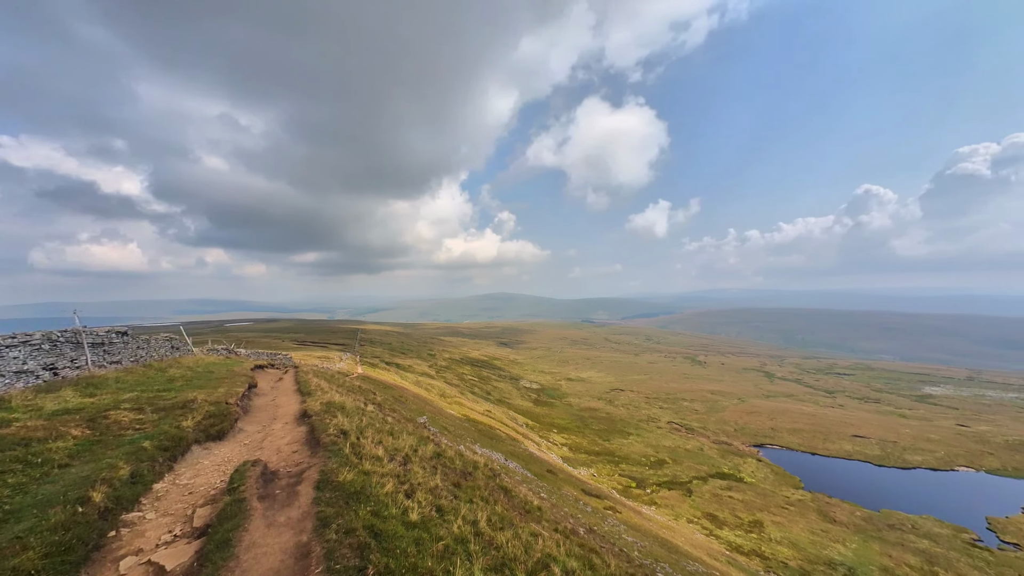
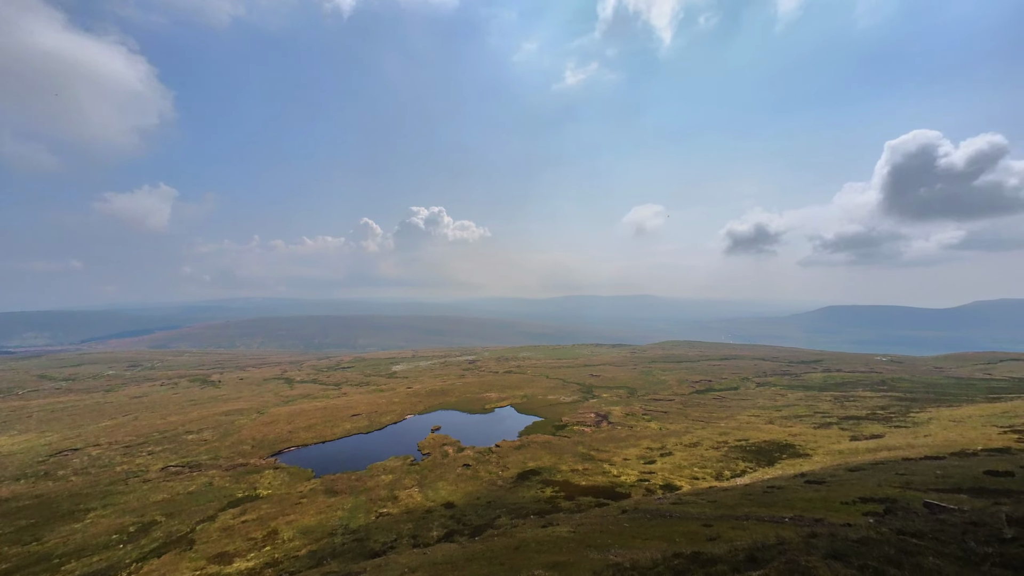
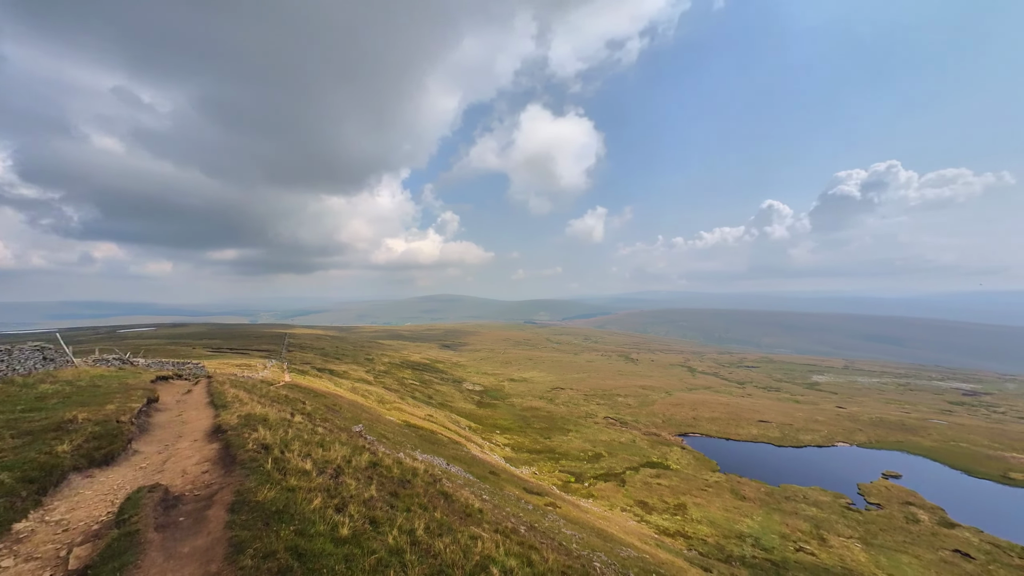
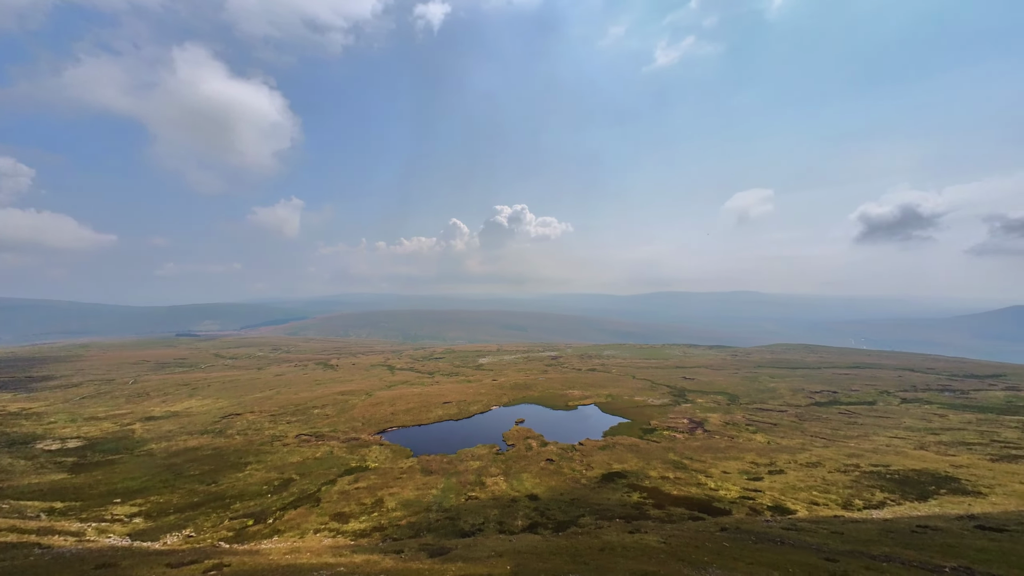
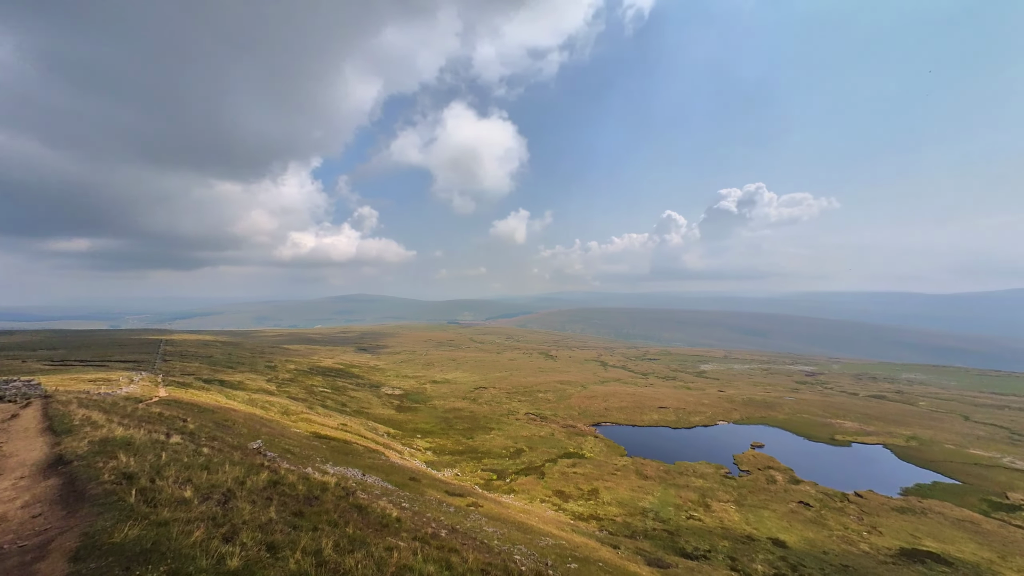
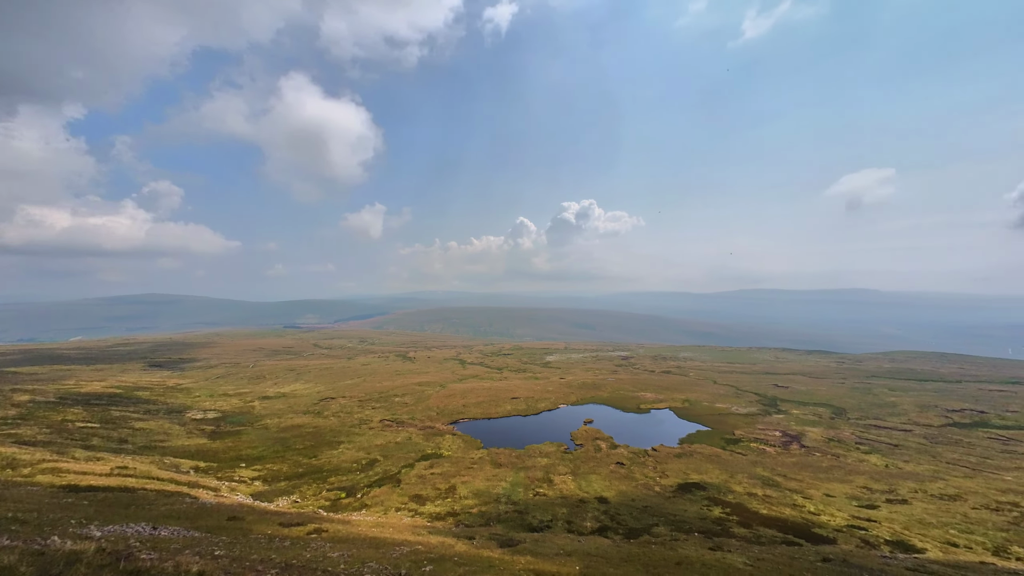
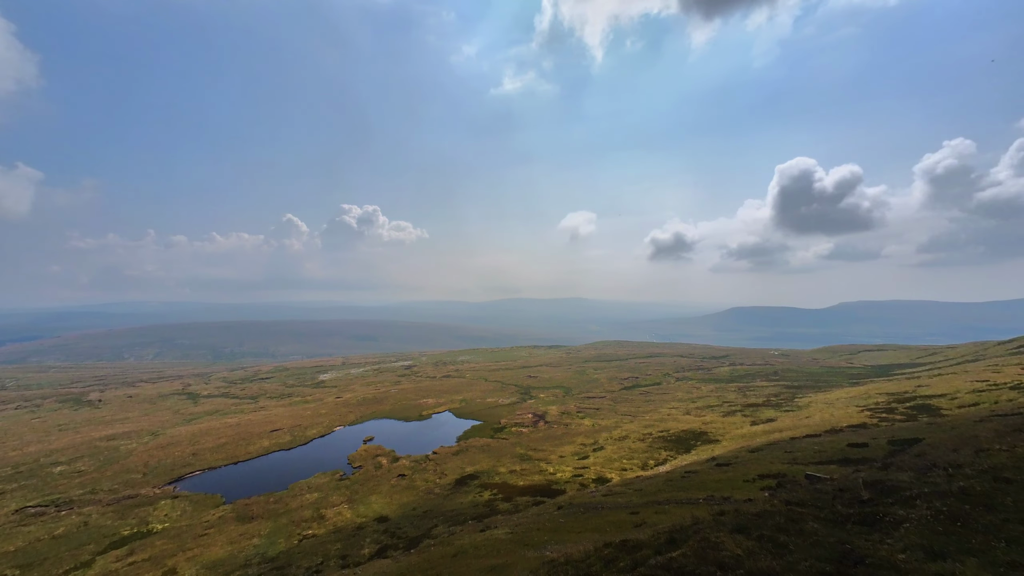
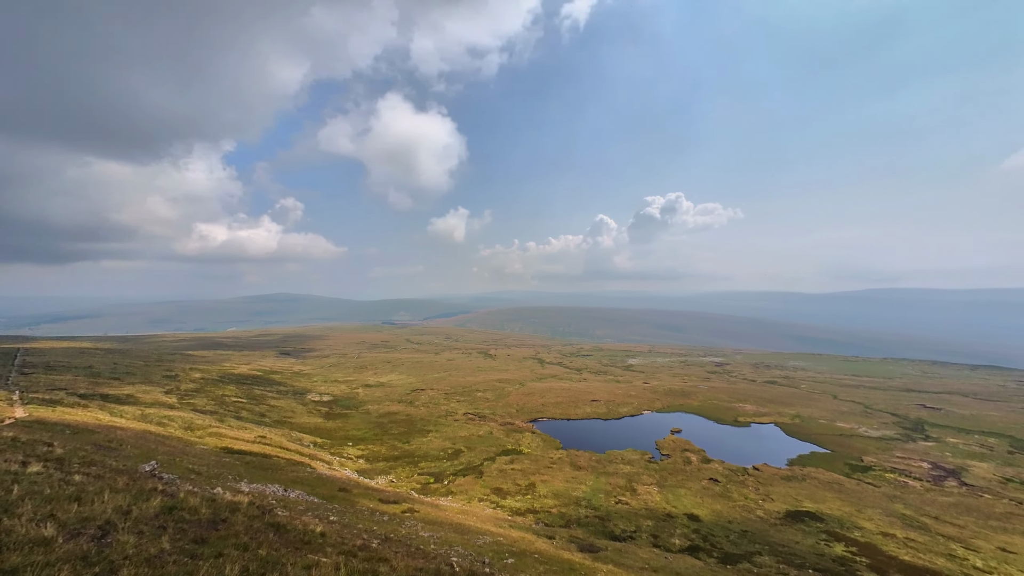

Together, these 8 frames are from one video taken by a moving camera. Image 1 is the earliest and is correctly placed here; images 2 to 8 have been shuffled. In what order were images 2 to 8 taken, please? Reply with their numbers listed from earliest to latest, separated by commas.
3, 5, 8, 6, 4, 2, 7
